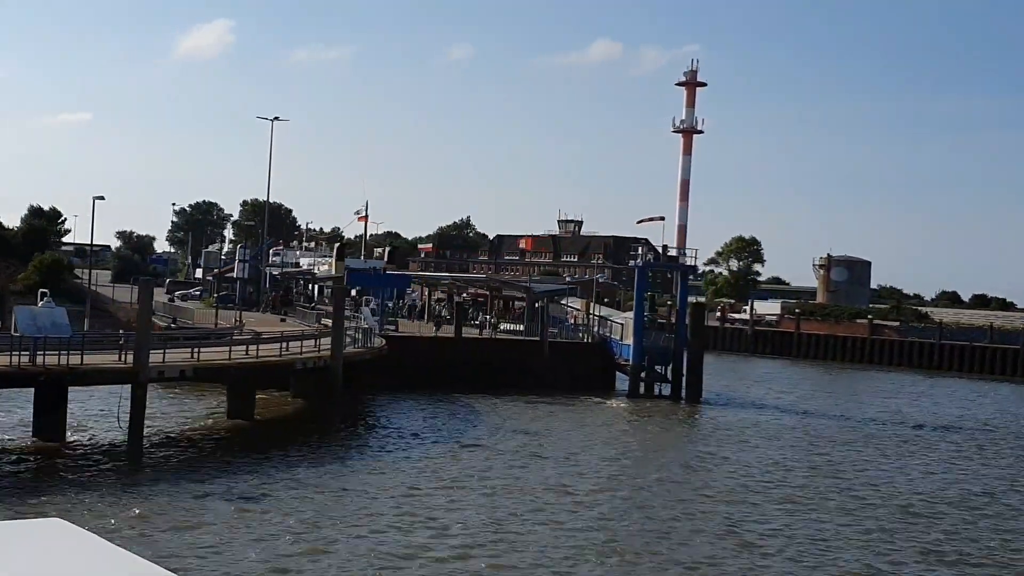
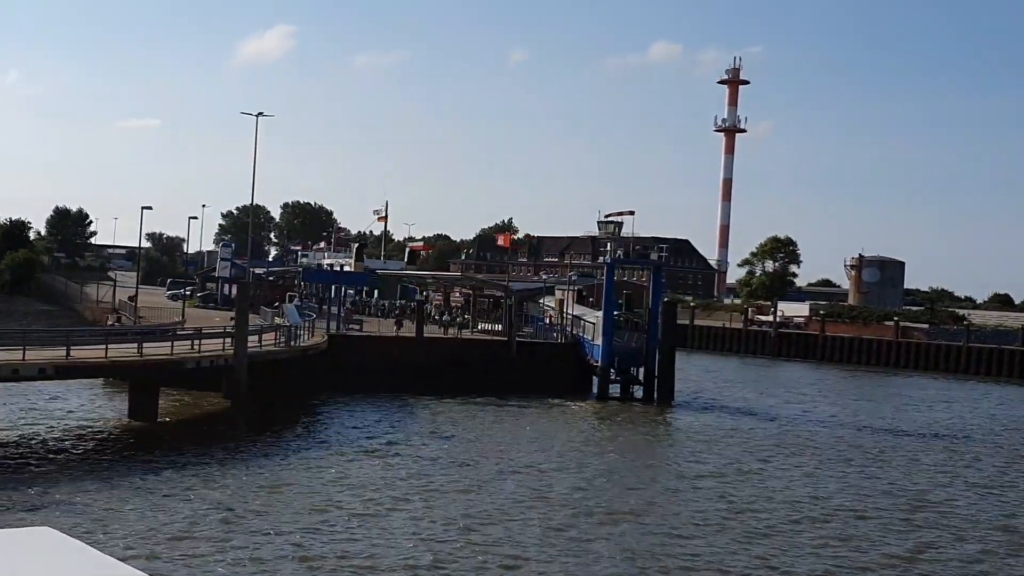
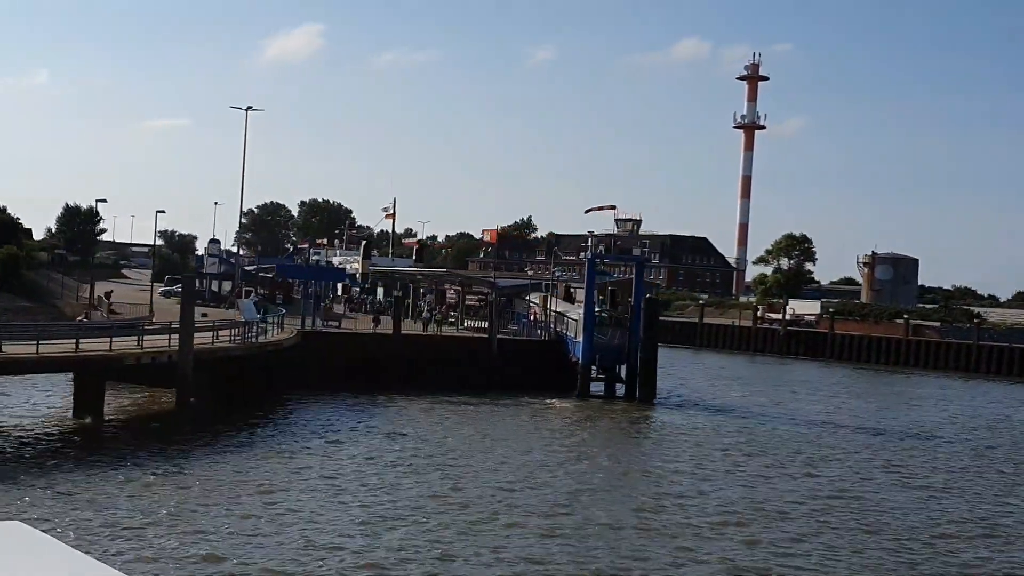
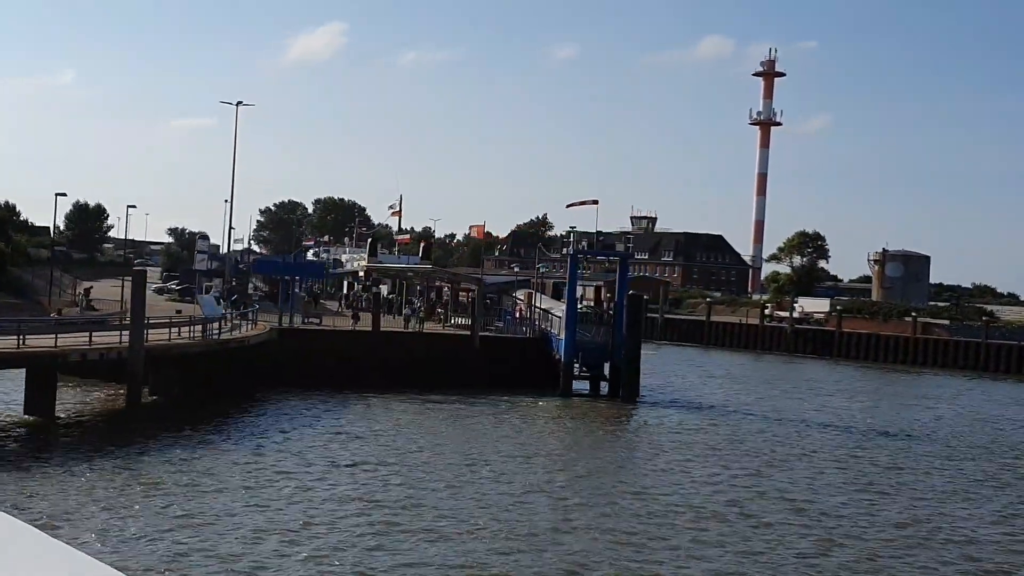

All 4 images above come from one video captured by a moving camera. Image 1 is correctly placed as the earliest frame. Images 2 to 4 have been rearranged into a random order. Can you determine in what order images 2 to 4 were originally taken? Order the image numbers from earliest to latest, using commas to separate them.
2, 3, 4
